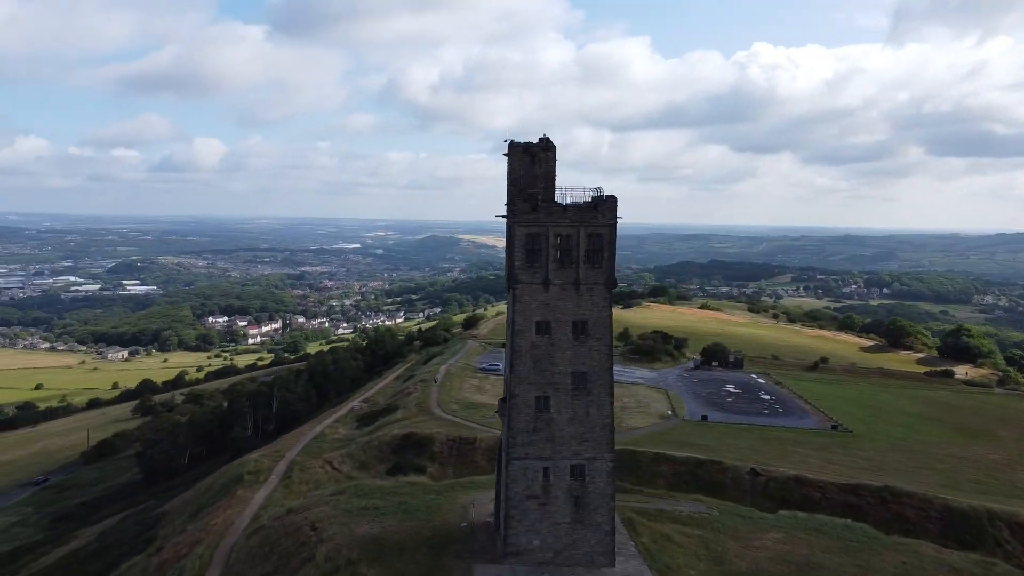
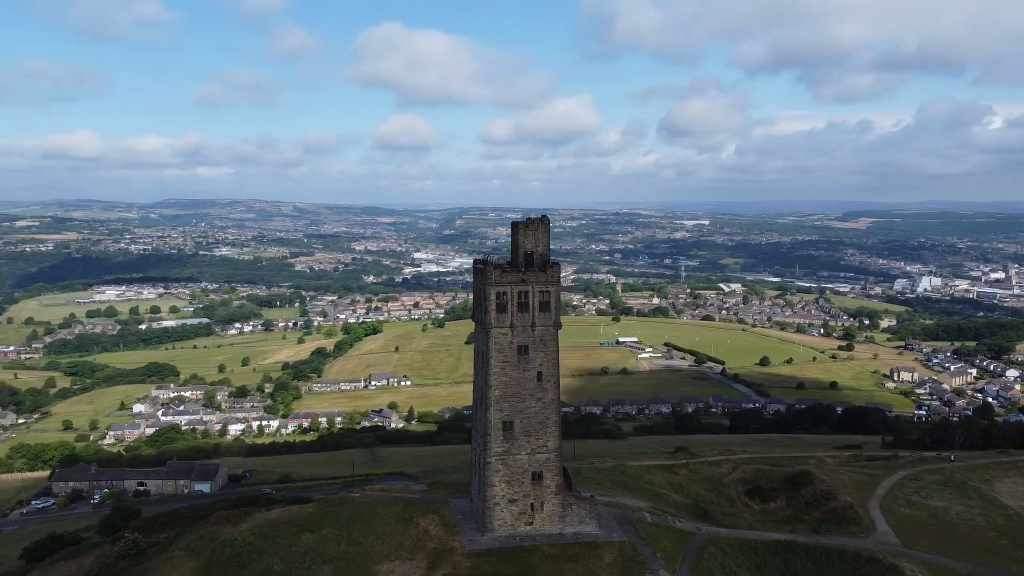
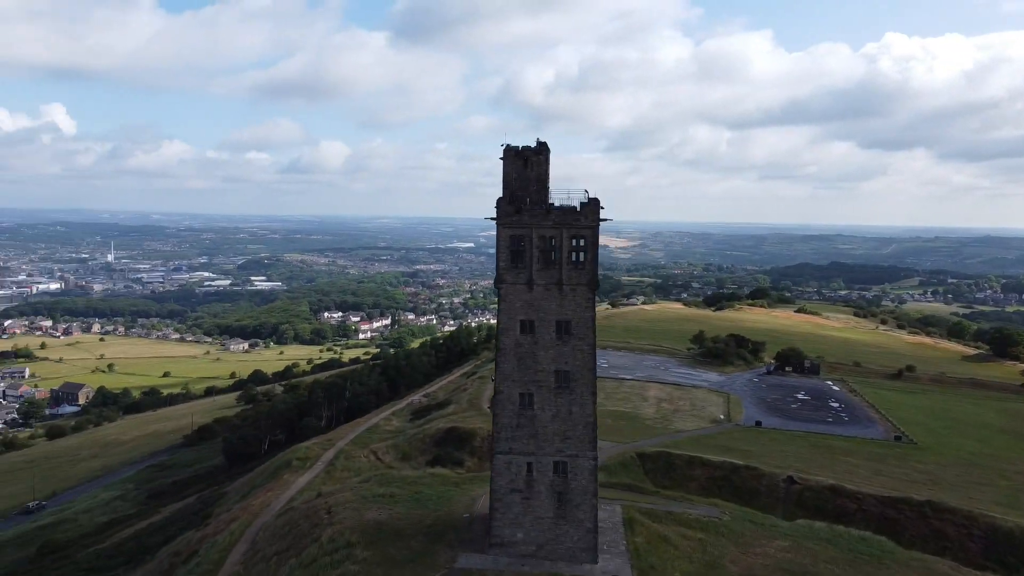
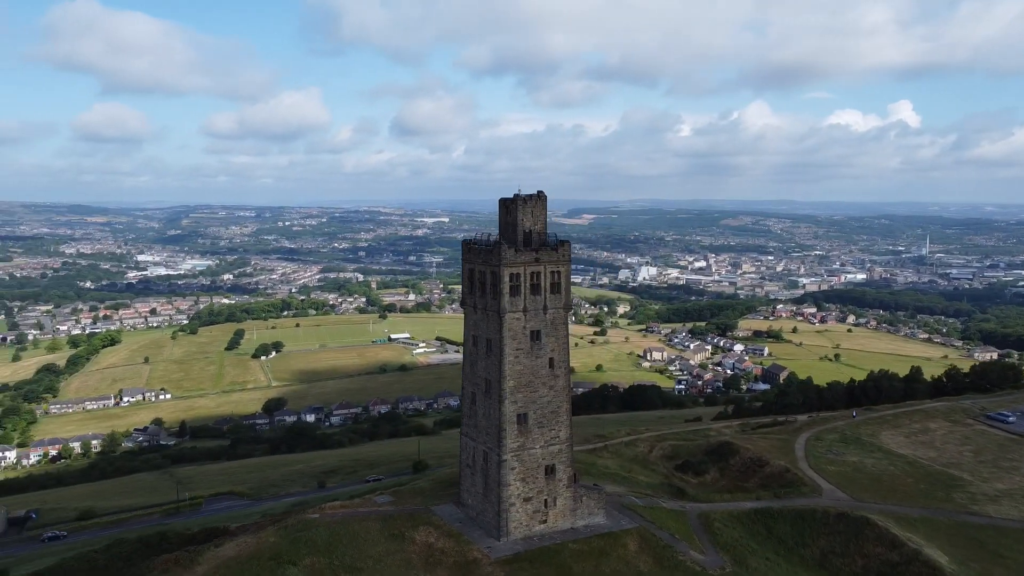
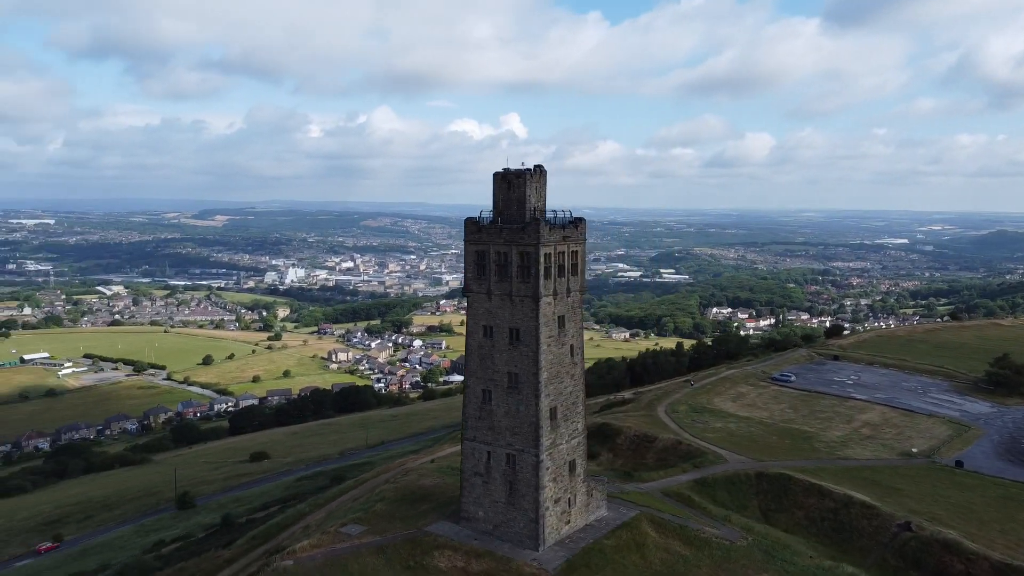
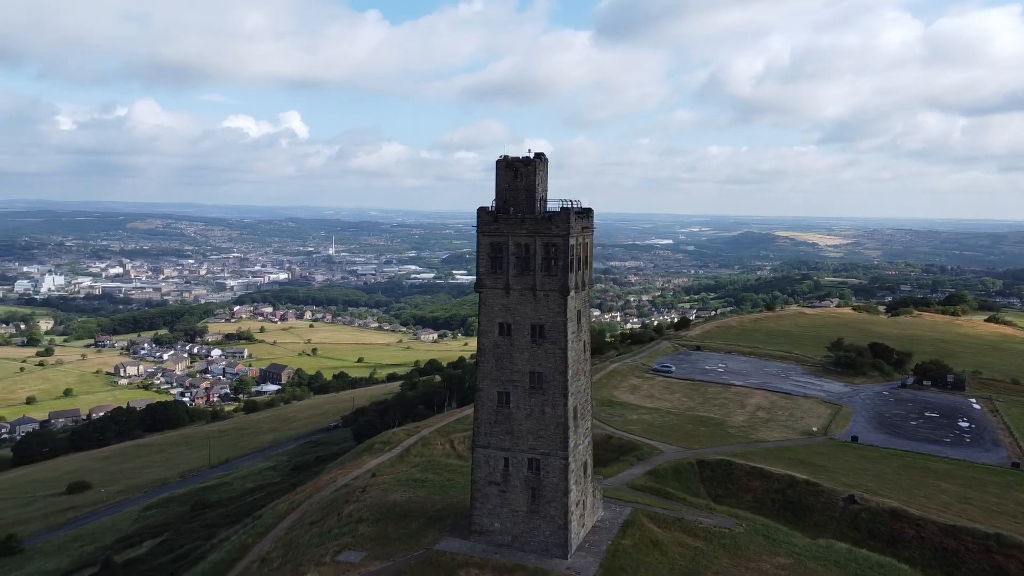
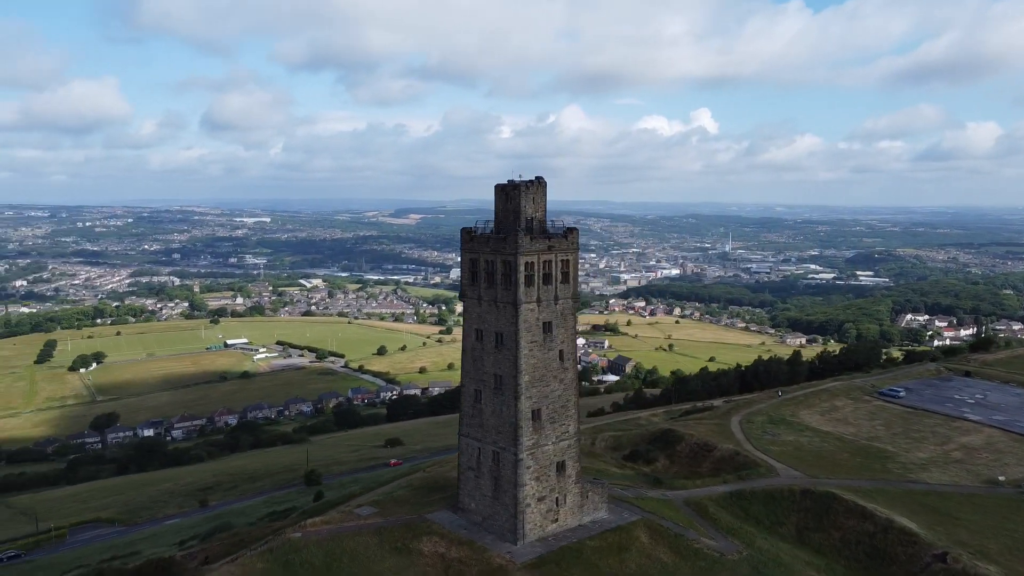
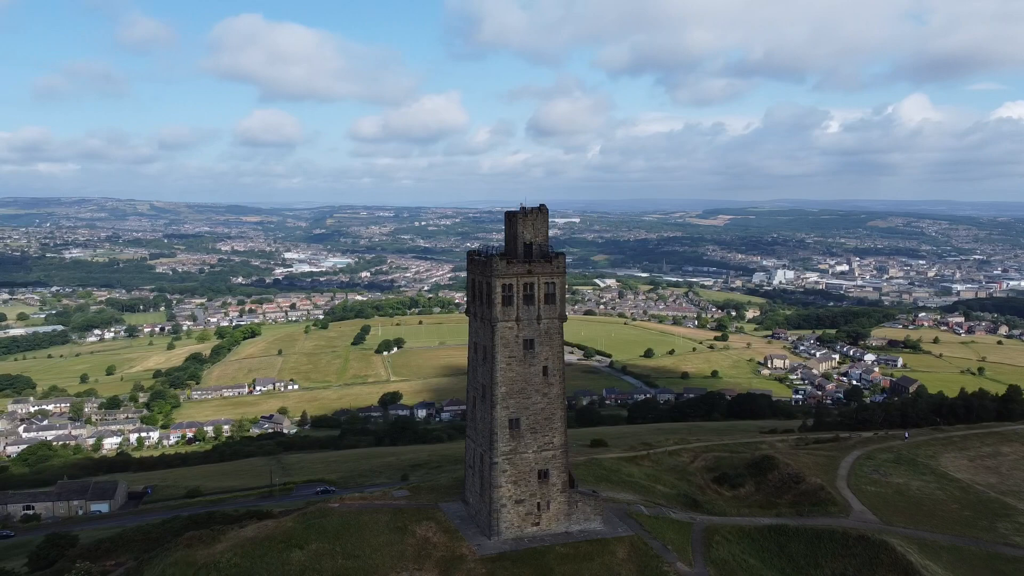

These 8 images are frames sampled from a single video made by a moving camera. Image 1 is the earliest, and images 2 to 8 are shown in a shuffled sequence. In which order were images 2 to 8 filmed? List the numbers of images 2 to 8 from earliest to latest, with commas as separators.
3, 6, 5, 7, 4, 8, 2
